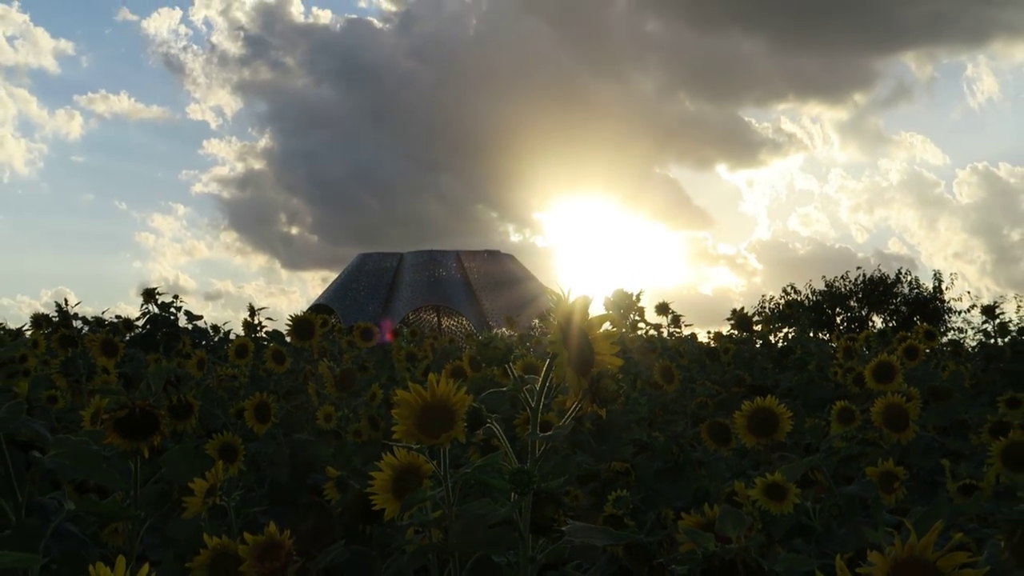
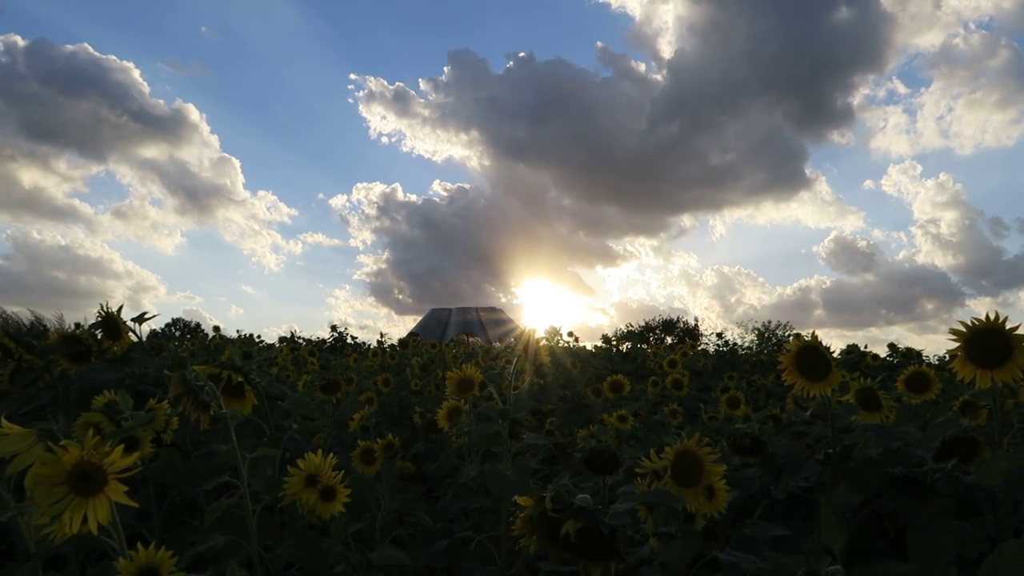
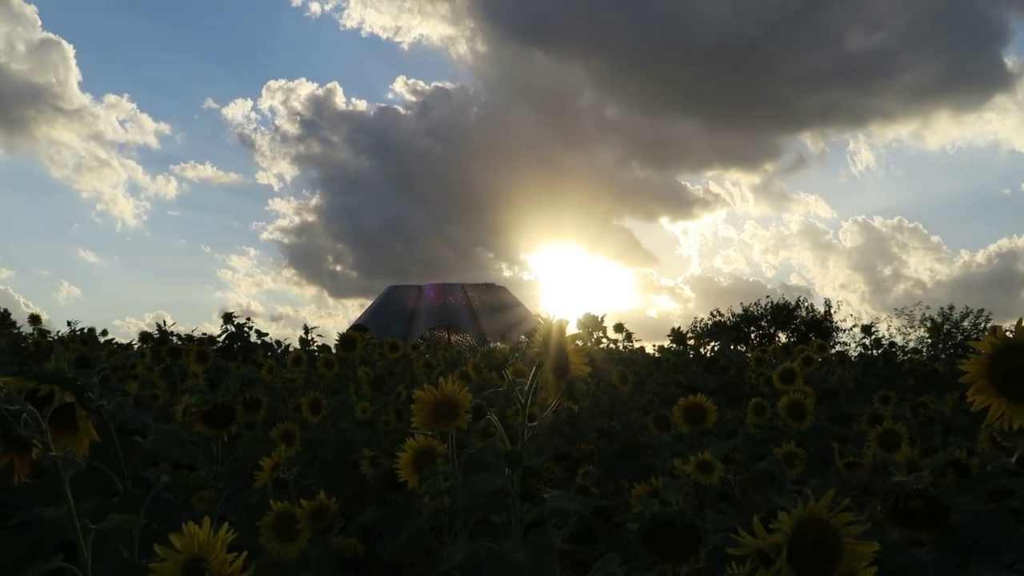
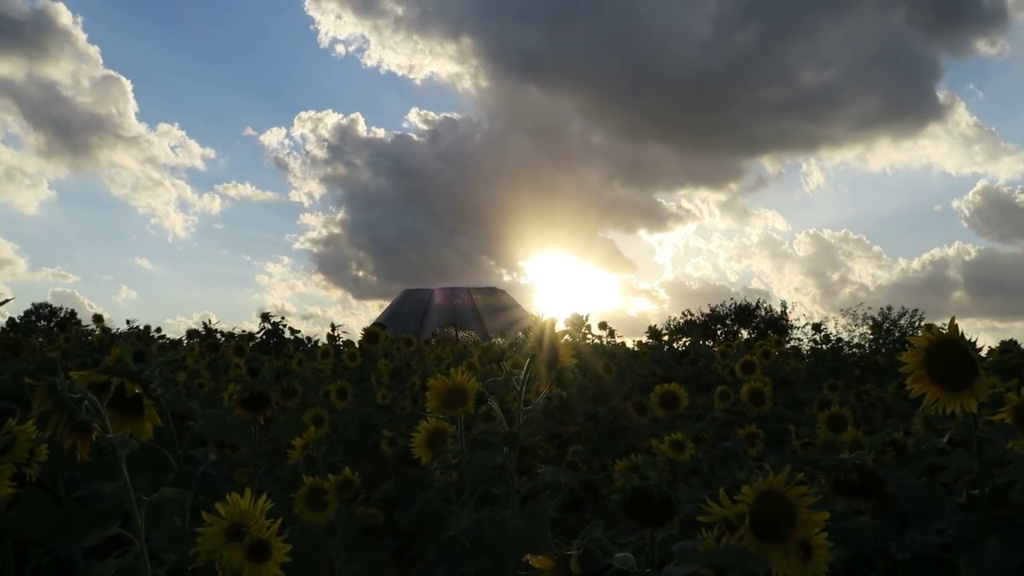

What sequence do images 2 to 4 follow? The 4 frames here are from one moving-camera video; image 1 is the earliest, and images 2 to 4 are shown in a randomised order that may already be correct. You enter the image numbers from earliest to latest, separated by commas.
3, 4, 2
